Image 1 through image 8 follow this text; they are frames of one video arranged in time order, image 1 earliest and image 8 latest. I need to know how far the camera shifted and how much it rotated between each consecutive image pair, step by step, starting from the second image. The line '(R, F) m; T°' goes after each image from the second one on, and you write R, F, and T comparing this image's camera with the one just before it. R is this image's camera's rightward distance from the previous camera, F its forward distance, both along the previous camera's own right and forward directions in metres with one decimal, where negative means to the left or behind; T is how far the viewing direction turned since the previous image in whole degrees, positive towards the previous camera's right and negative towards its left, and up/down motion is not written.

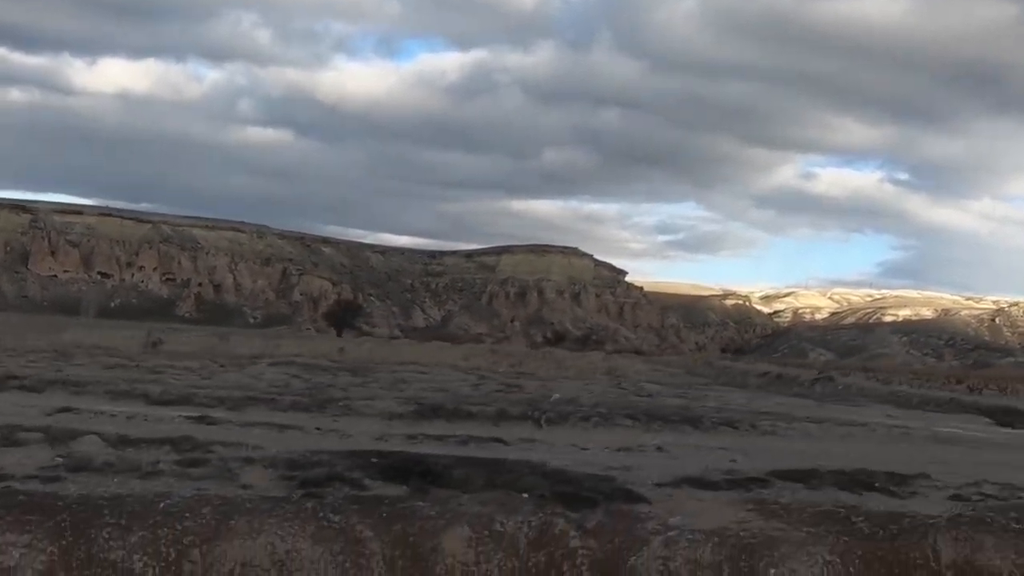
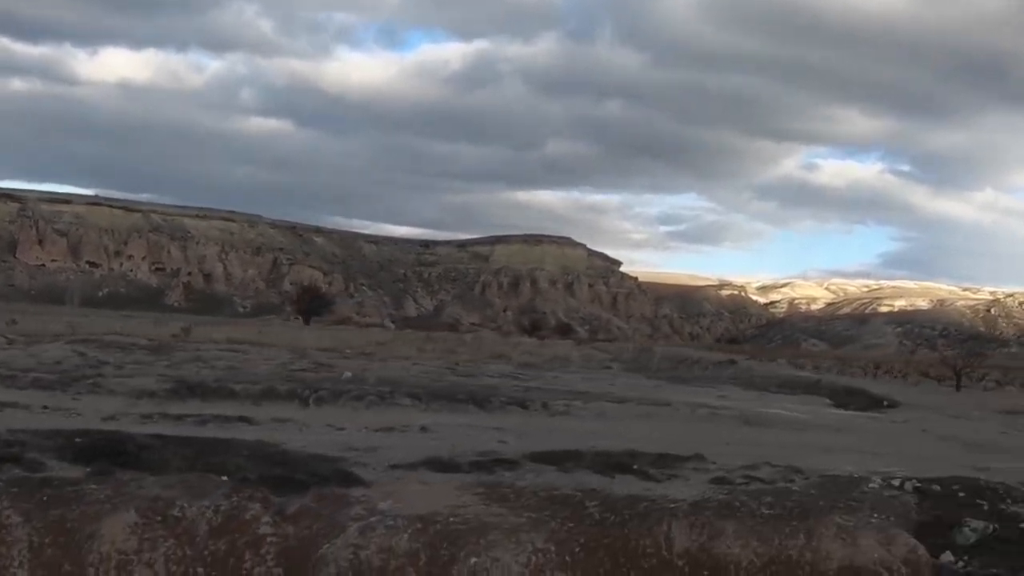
(+0.4, +0.1) m; 0°
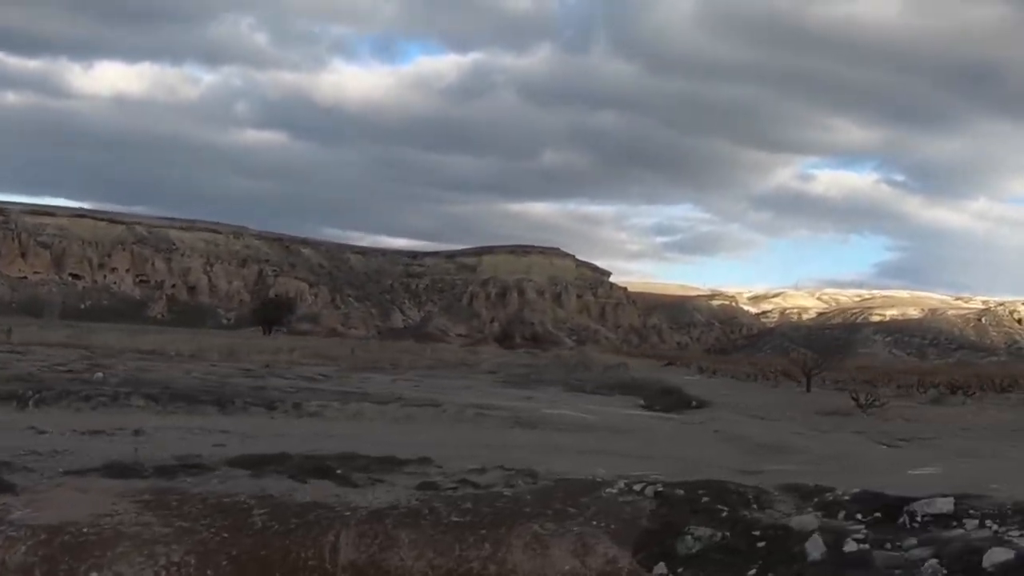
(+0.4, +0.2) m; 0°
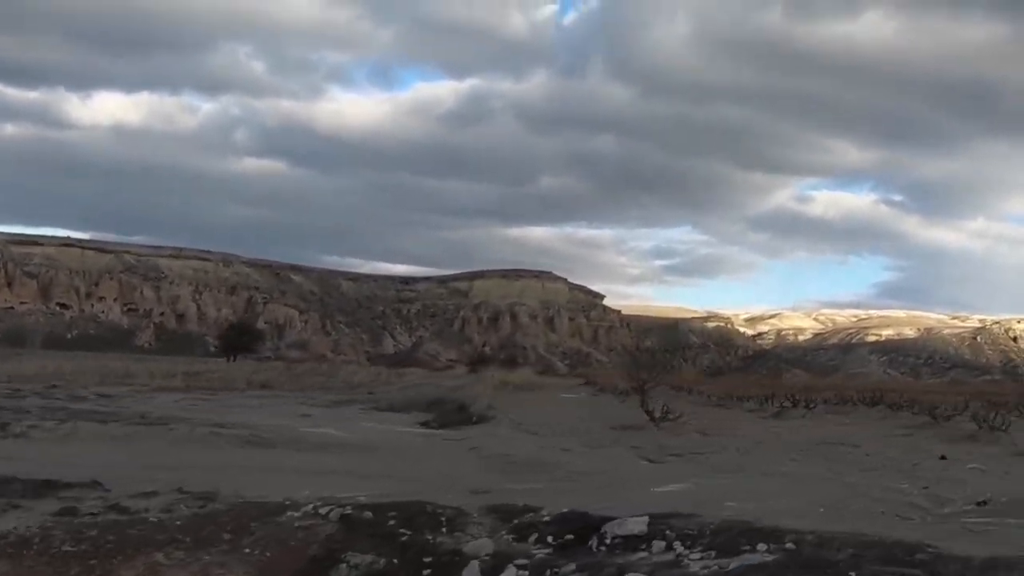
(+0.4, +0.2) m; 0°
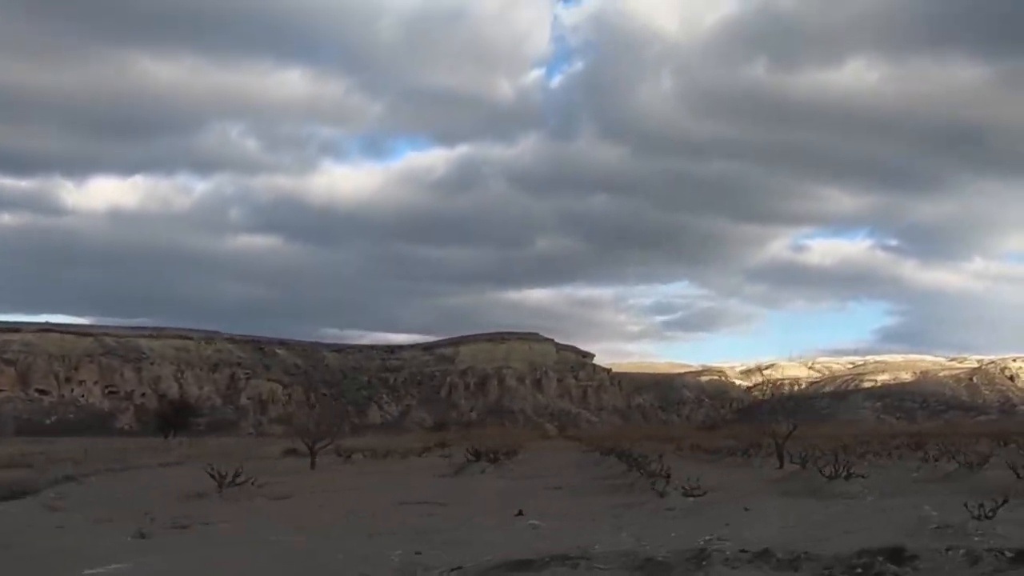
(+0.7, +0.3) m; 0°
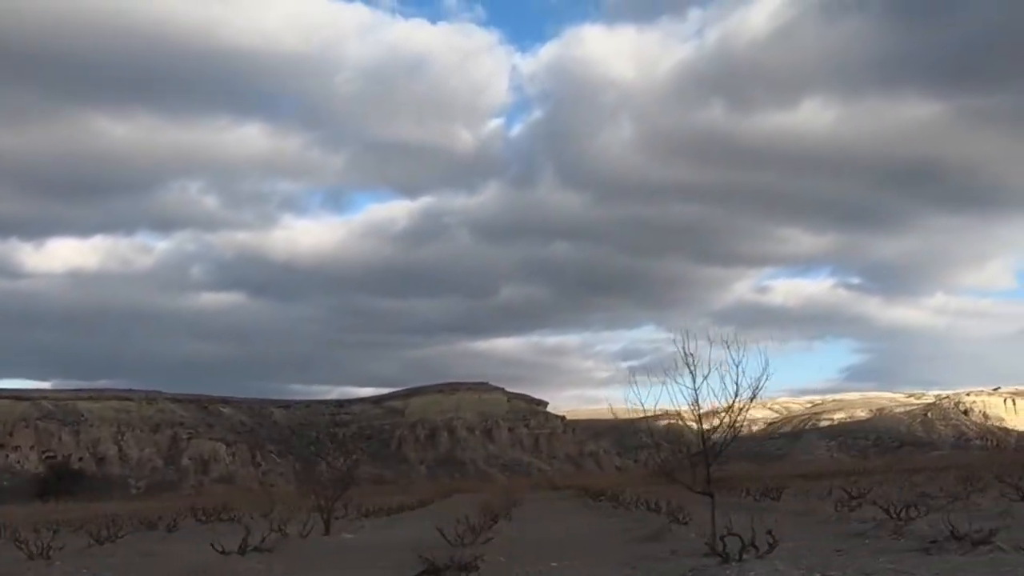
(+0.9, +0.3) m; +1°
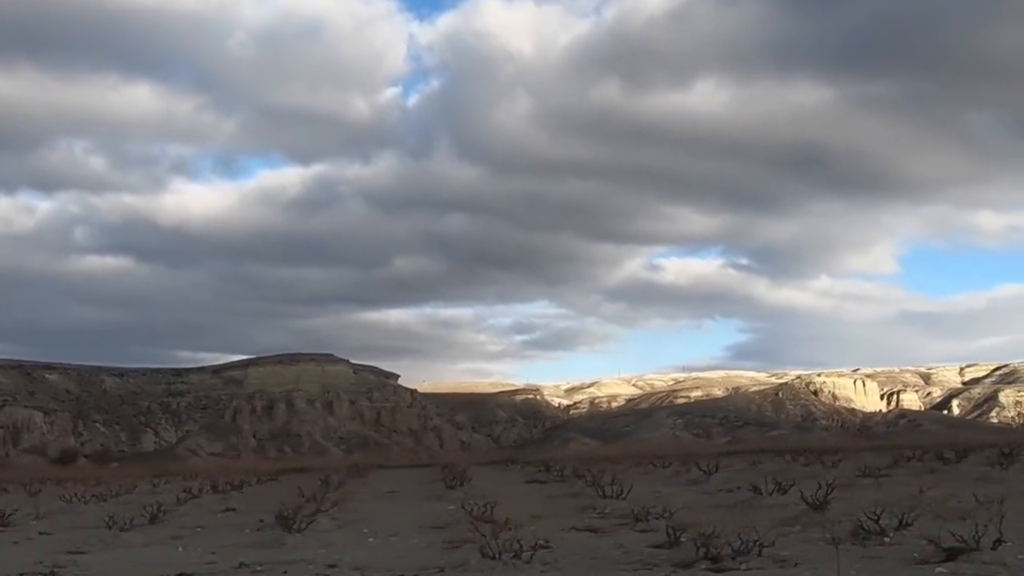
(+2.2, +0.8) m; +5°
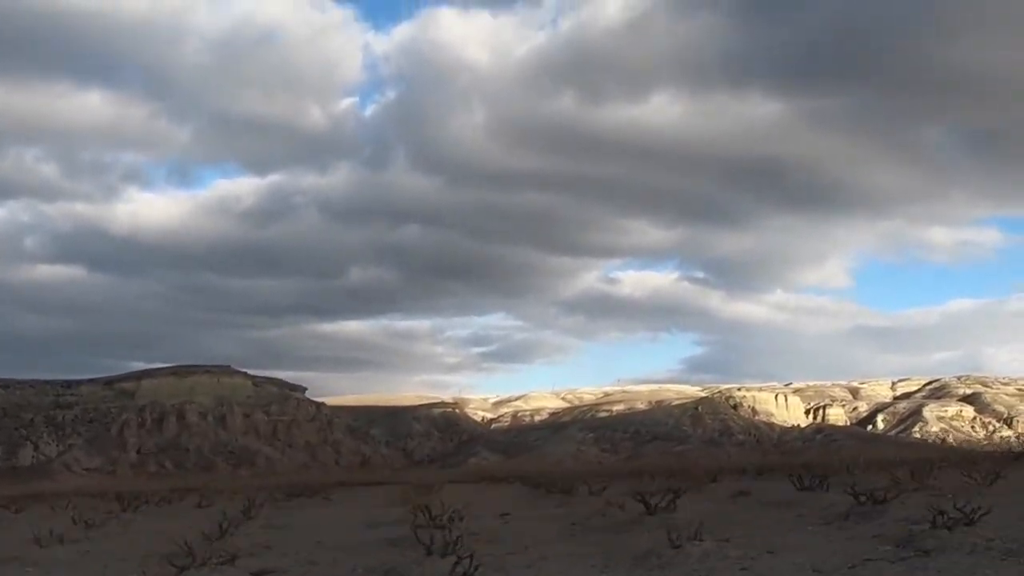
(+2.5, +1.1) m; +2°
